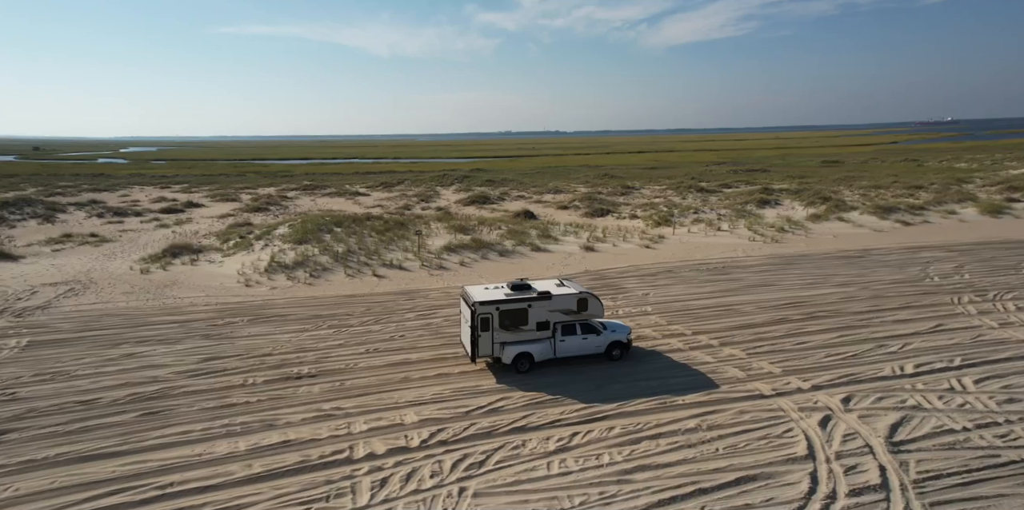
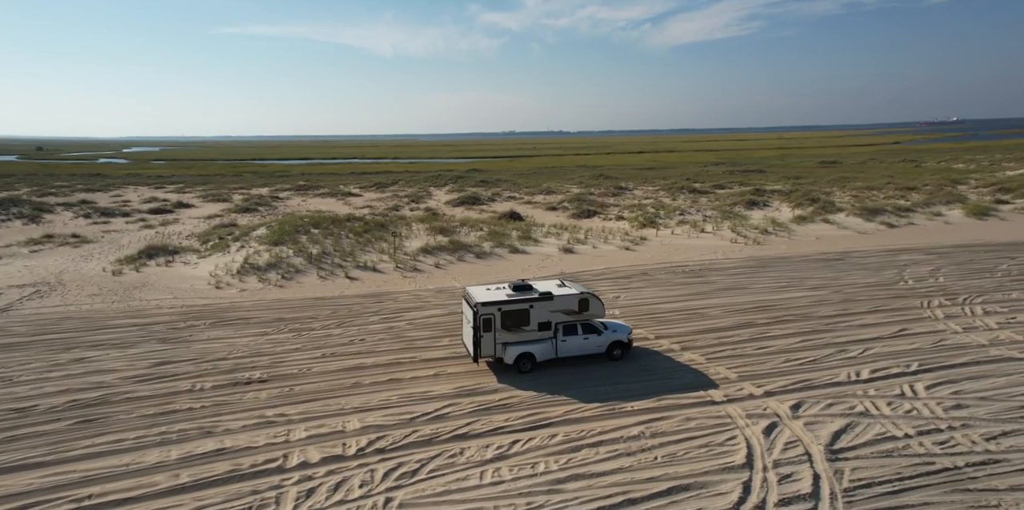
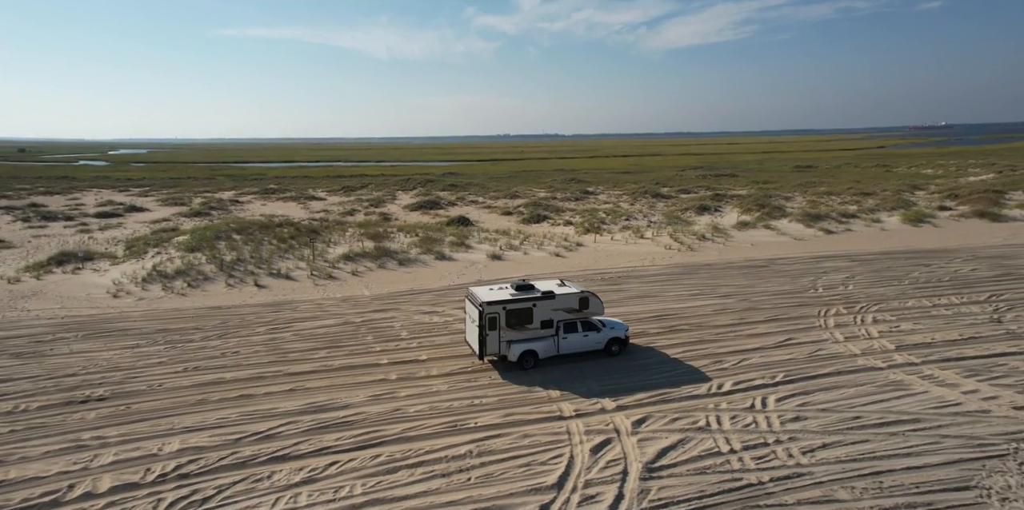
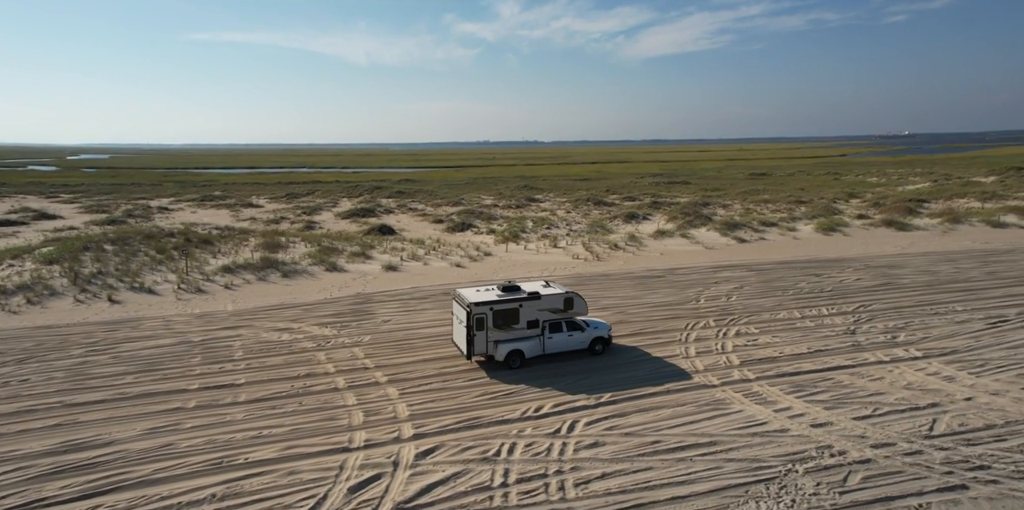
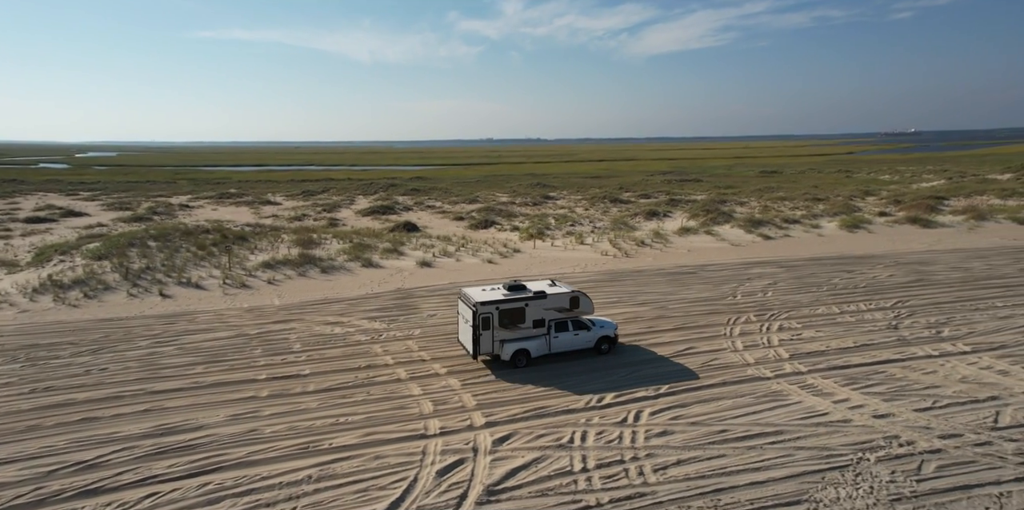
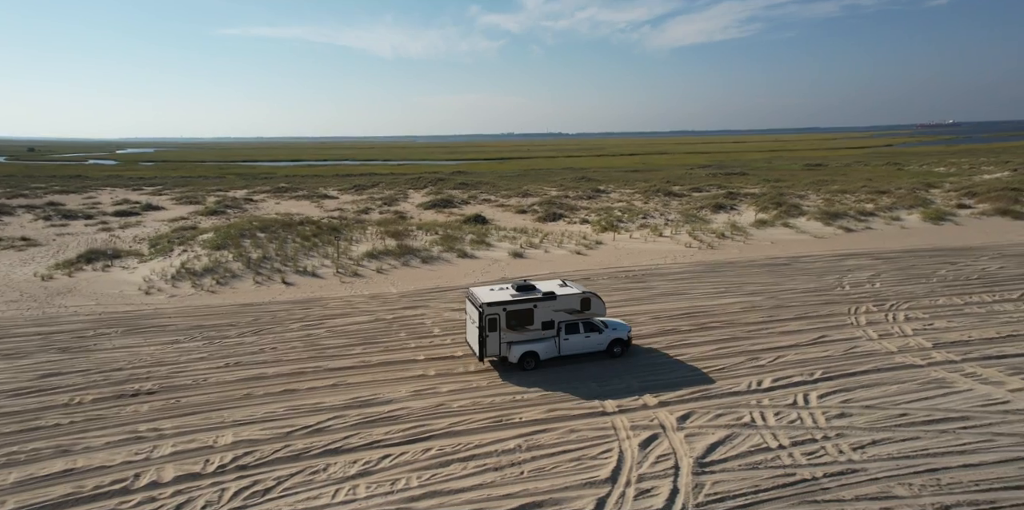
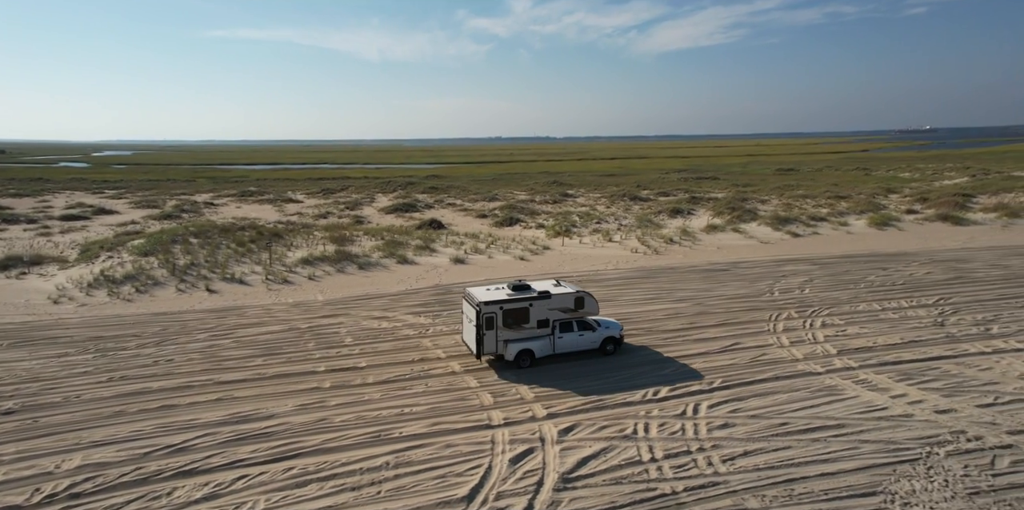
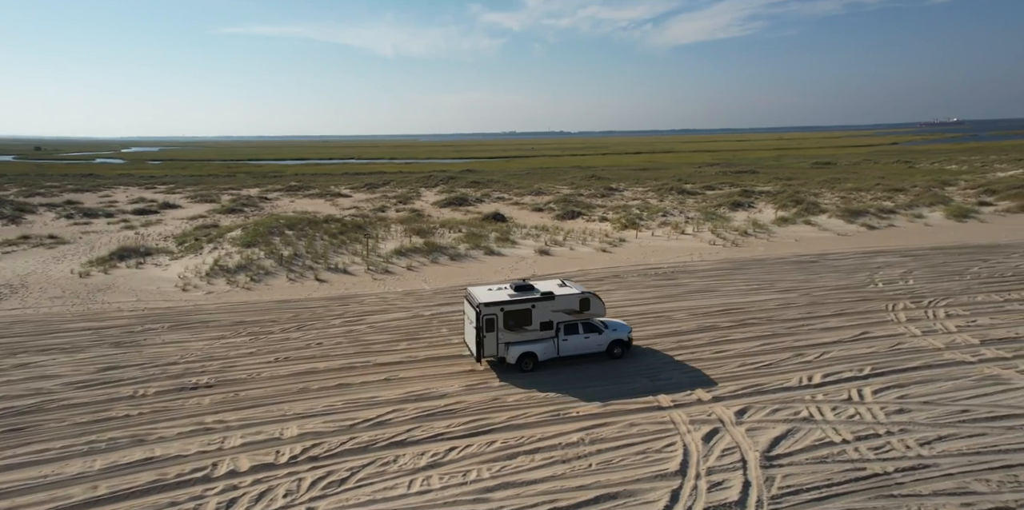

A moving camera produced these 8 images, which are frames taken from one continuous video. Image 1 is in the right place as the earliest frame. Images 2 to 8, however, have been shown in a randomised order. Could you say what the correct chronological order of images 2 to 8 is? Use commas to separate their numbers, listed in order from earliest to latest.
2, 8, 6, 3, 7, 5, 4
